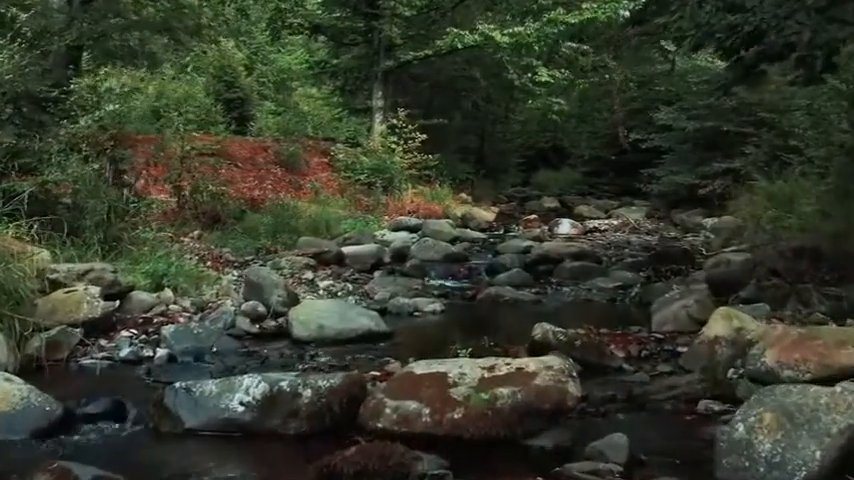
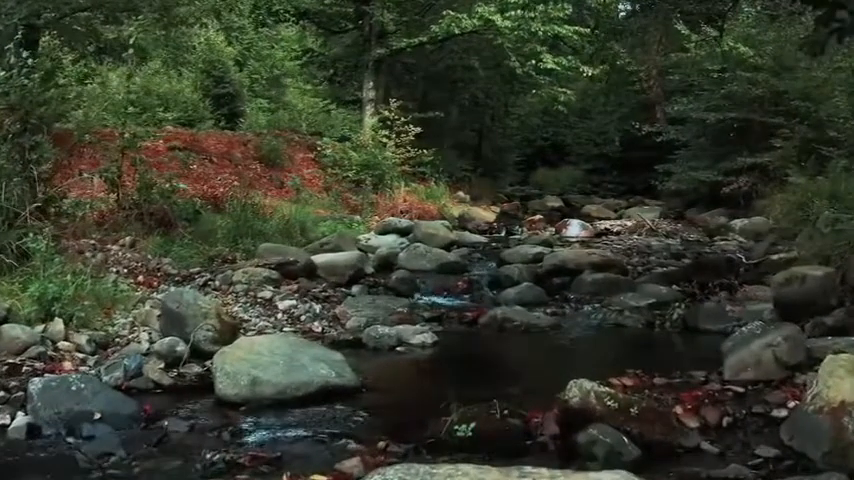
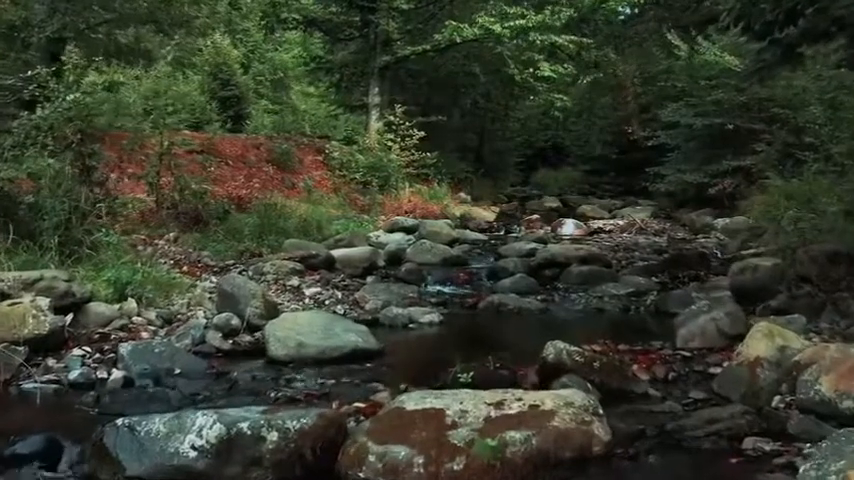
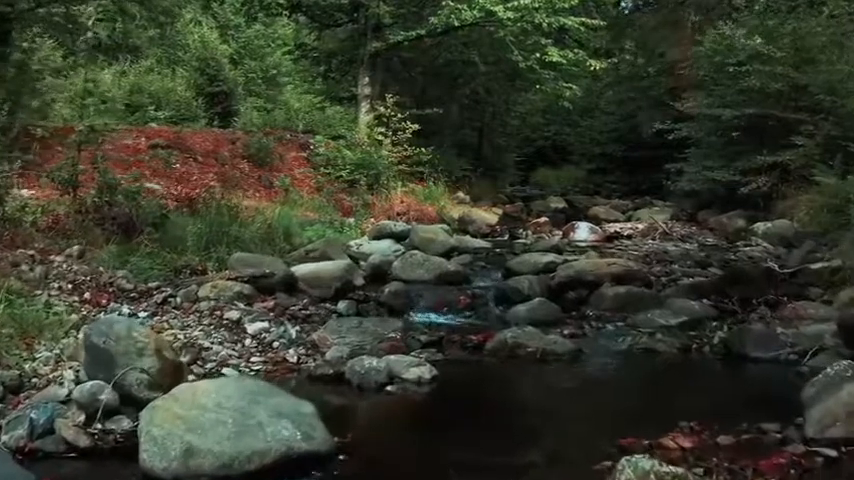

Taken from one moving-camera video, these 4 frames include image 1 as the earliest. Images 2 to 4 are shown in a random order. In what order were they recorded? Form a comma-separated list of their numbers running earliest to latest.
3, 2, 4
